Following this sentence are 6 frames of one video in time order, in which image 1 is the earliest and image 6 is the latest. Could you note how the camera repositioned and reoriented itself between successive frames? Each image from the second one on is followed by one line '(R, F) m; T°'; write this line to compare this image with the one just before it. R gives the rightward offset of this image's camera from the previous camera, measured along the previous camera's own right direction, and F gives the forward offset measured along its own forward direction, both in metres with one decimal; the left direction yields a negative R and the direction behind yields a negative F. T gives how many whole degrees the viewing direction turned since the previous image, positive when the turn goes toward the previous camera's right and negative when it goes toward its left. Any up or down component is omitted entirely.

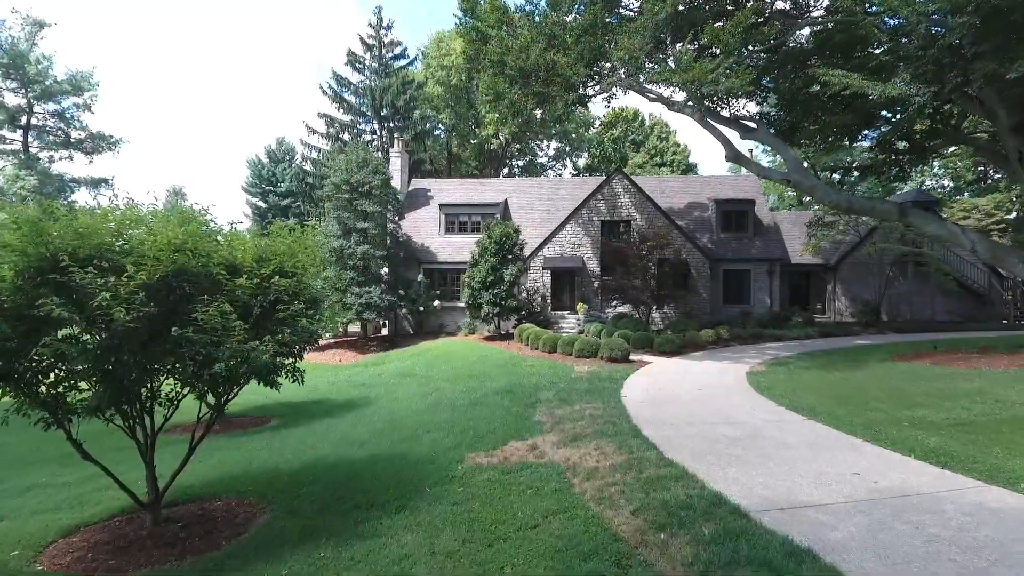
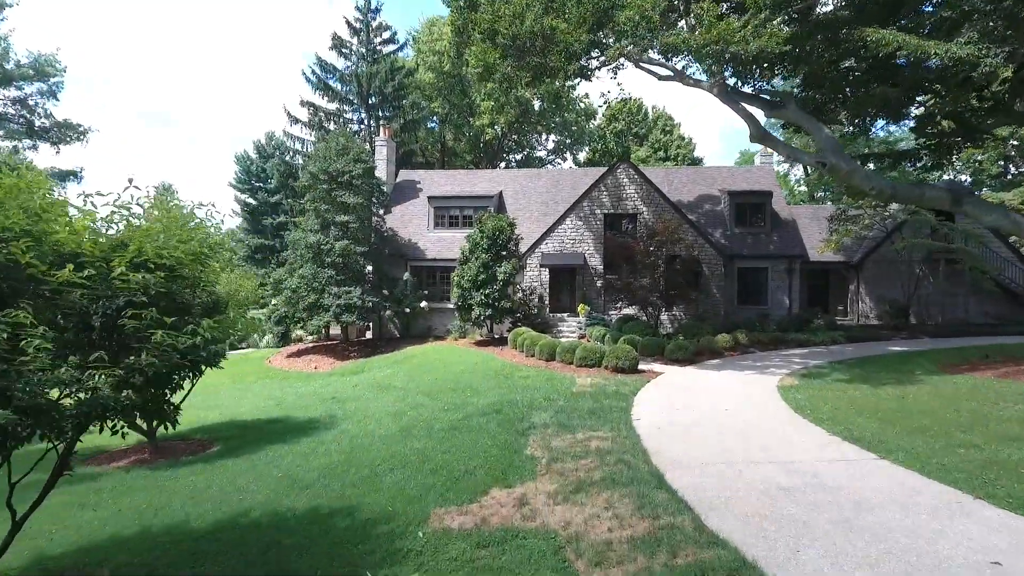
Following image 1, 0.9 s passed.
(+0.1, +2.4) m; 0°
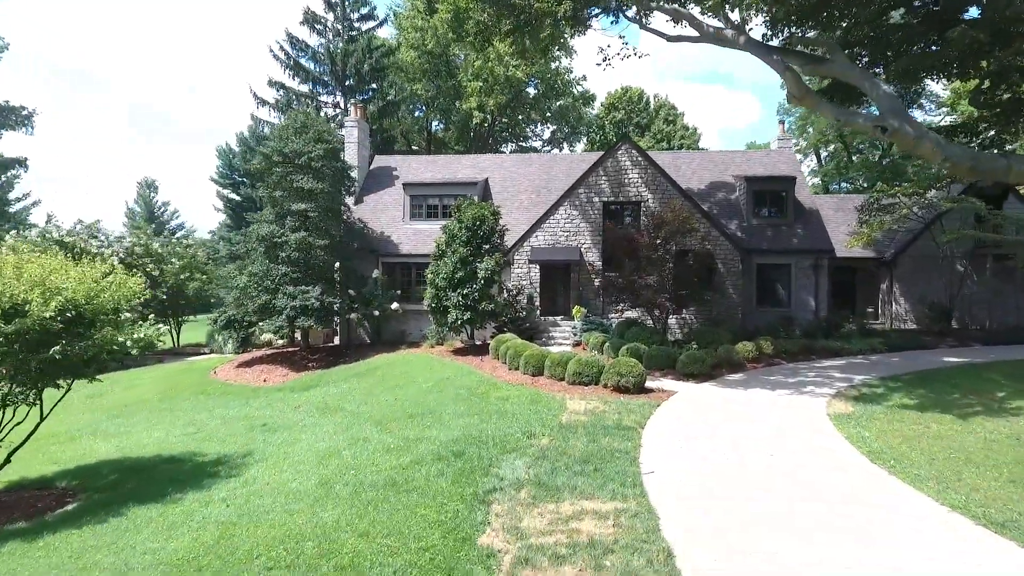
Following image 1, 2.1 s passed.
(+0.4, +3.3) m; 0°
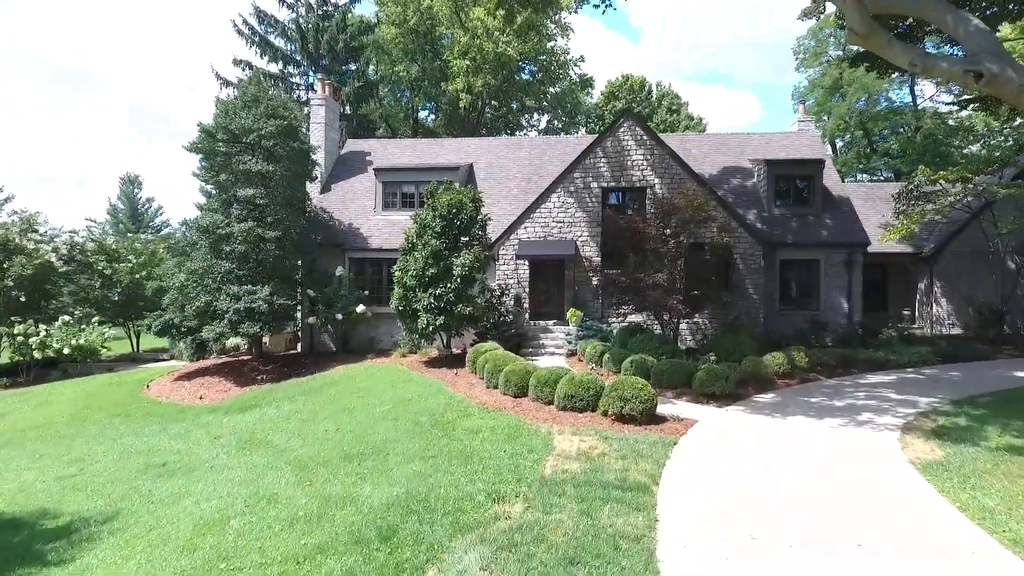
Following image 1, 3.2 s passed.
(+0.3, +3.0) m; 0°
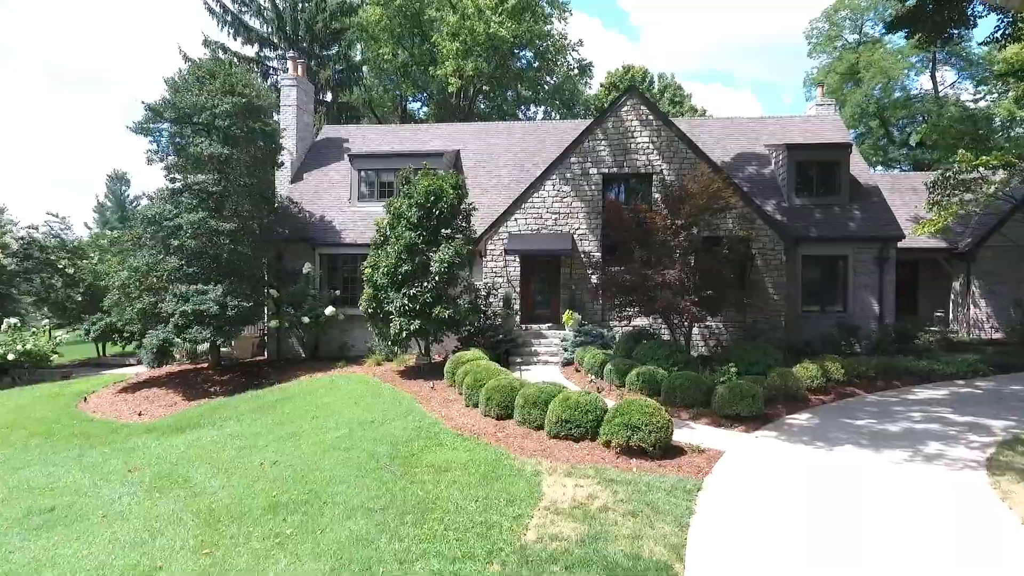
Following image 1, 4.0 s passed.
(+0.2, +2.1) m; 0°
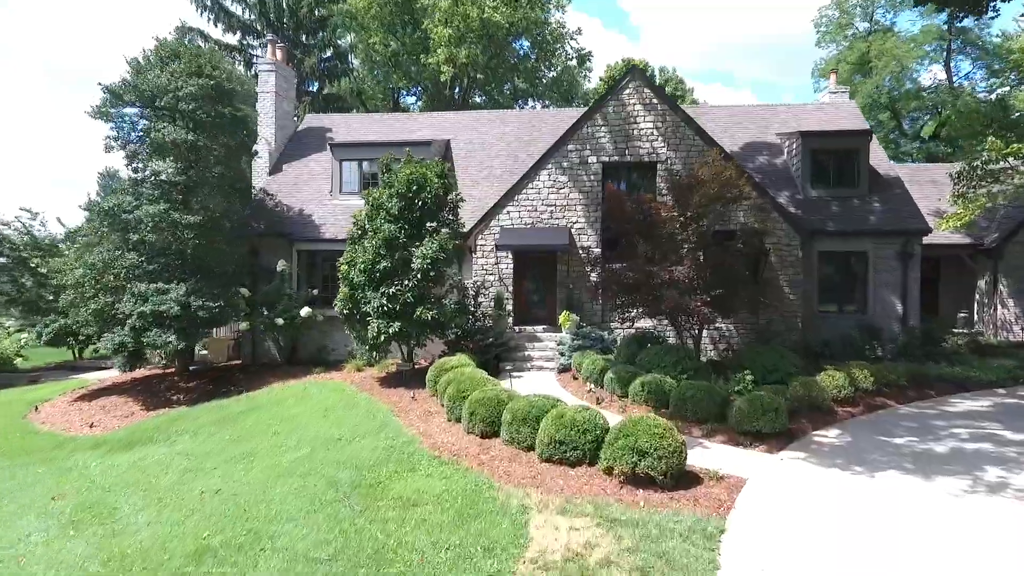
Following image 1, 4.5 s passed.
(+0.1, +1.3) m; 0°
